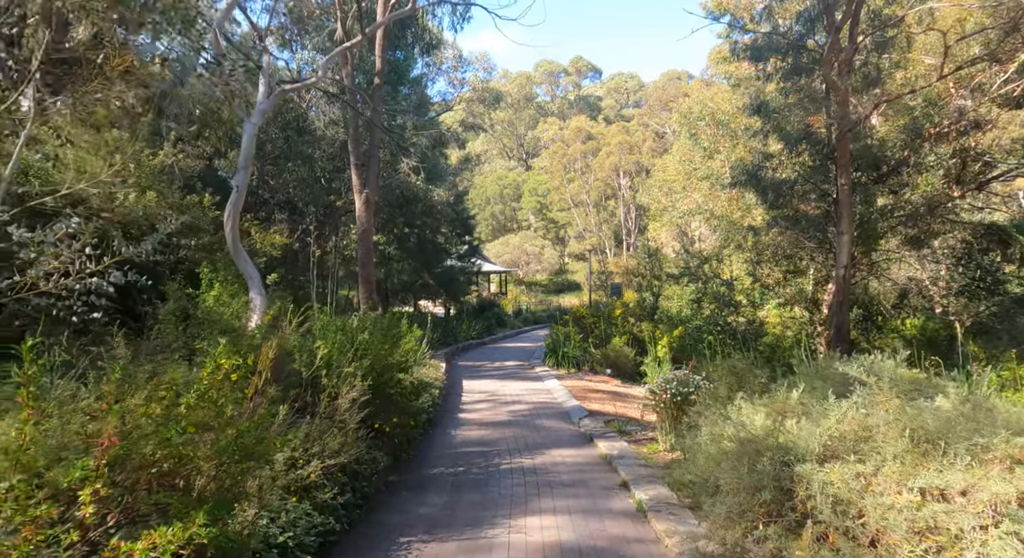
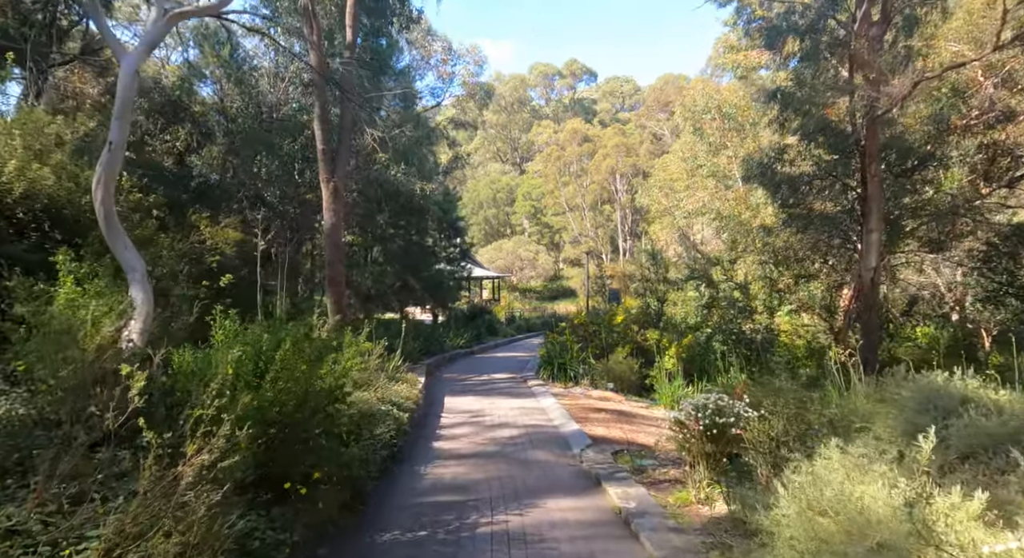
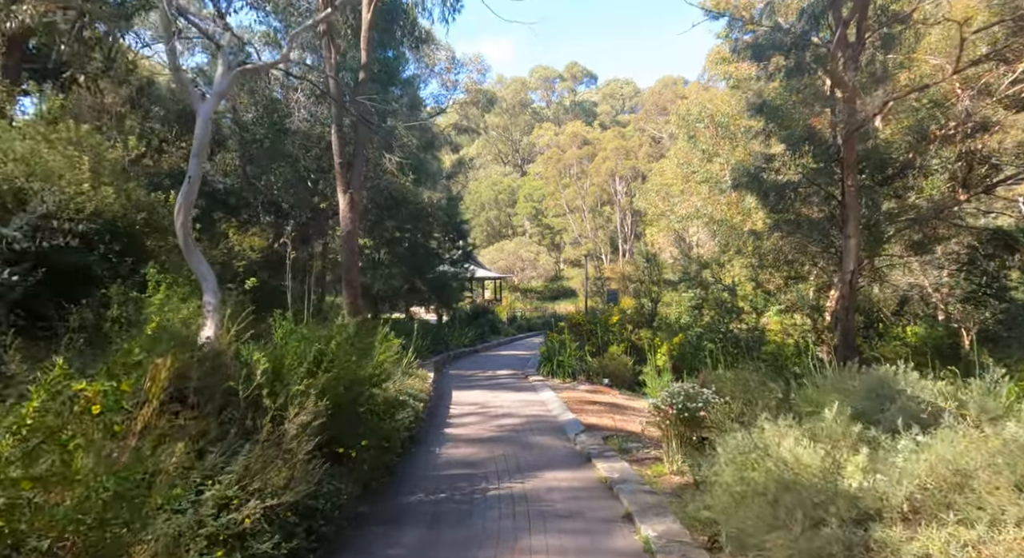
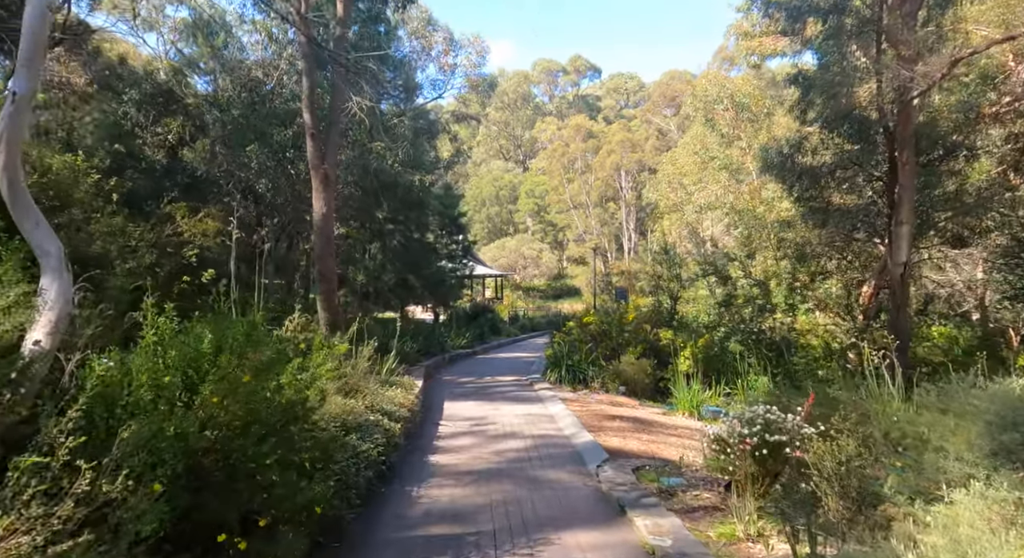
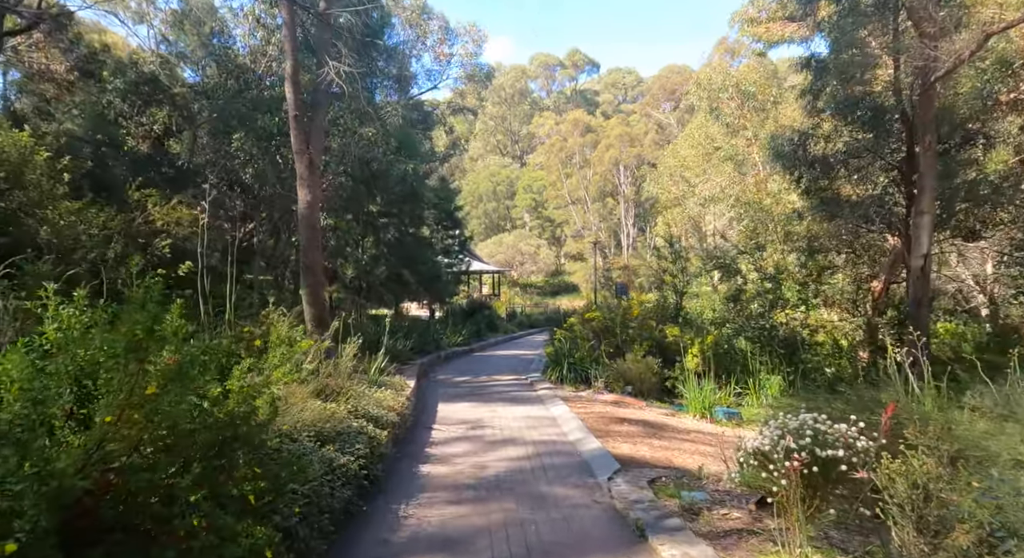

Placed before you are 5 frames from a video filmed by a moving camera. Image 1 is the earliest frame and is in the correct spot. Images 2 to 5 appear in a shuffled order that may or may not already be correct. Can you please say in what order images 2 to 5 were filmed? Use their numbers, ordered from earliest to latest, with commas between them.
3, 2, 4, 5
